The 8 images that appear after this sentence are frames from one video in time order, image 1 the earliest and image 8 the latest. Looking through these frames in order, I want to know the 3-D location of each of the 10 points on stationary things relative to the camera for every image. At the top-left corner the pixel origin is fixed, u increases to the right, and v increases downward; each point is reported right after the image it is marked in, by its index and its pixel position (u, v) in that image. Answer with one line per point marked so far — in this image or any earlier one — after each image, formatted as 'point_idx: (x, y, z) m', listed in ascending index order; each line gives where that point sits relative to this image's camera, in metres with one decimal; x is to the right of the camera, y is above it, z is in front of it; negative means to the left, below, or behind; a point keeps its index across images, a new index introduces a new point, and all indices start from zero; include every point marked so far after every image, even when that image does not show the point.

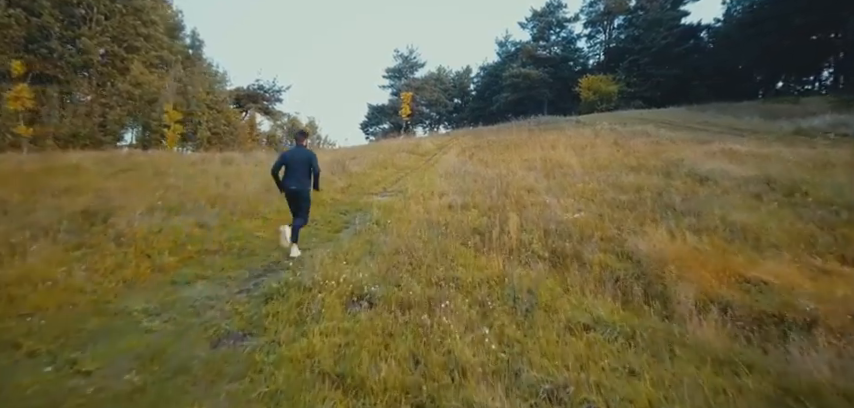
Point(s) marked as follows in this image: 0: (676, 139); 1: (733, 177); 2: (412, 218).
0: (+9.8, +2.5, +18.3) m
1: (+6.4, +0.6, +9.8) m
2: (-0.3, -0.3, +9.0) m
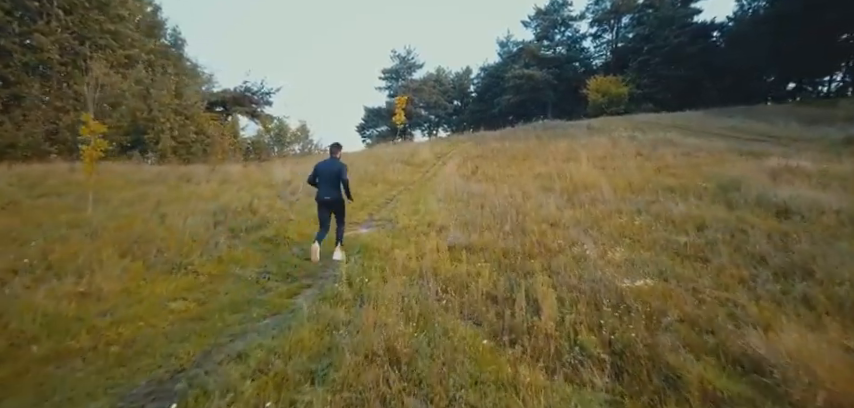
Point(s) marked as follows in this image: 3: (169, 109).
0: (+9.7, +1.8, +15.9) m
1: (+6.3, -0.1, +7.4) m
2: (-0.4, -1.0, +6.6) m
3: (-9.9, +3.7, +18.0) m
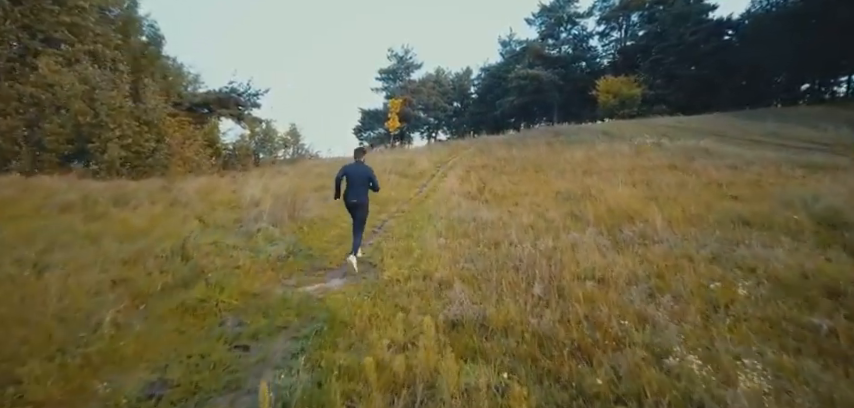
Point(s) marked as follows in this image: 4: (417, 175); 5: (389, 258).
0: (+9.6, +1.2, +13.3) m
1: (+6.3, -0.7, +4.8) m
2: (-0.4, -1.6, +3.9) m
3: (-10.0, +3.1, +15.4) m
4: (-0.4, +1.1, +19.0) m
5: (-0.7, -0.9, +8.0) m
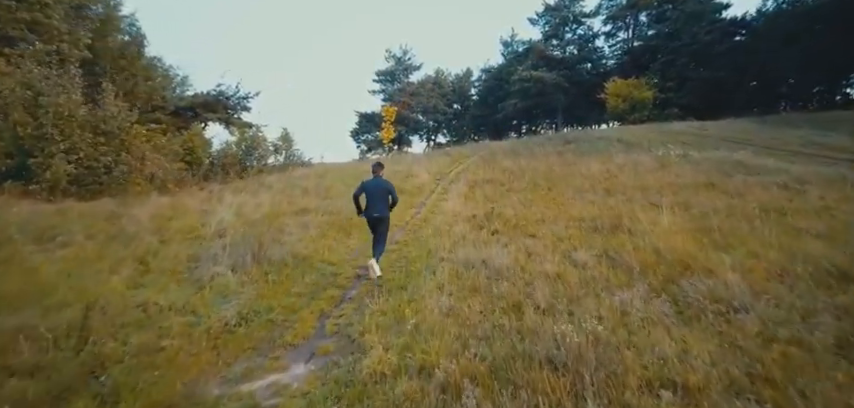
0: (+9.6, +0.5, +11.3) m
1: (+6.2, -1.4, +2.7) m
2: (-0.5, -2.2, +1.9) m
3: (-10.1, +2.4, +13.3) m
4: (-0.4, +0.5, +16.9) m
5: (-0.7, -1.6, +5.9) m
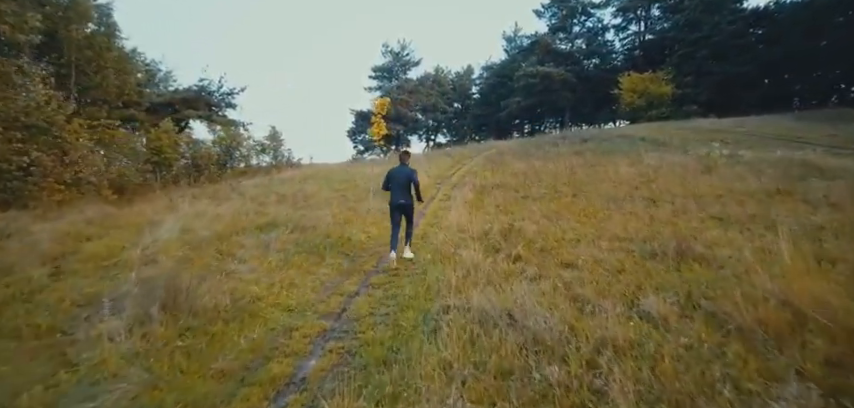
0: (+9.5, +0.3, +8.5) m
1: (+6.2, -1.6, 0.0) m
2: (-0.5, -2.5, -0.9) m
3: (-10.1, +2.1, +10.6) m
4: (-0.5, +0.2, +14.2) m
5: (-0.7, -1.8, +3.2) m
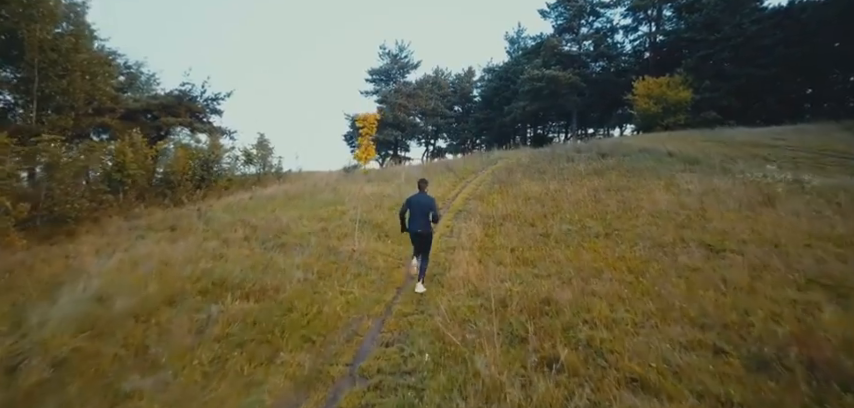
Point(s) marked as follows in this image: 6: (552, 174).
0: (+9.5, -0.7, +5.9) m
1: (+6.2, -2.5, -2.6) m
2: (-0.5, -3.4, -3.5) m
3: (-10.2, +1.2, +8.0) m
4: (-0.5, -0.8, +11.6) m
5: (-0.7, -2.8, +0.6) m
6: (+5.0, +1.3, +18.6) m
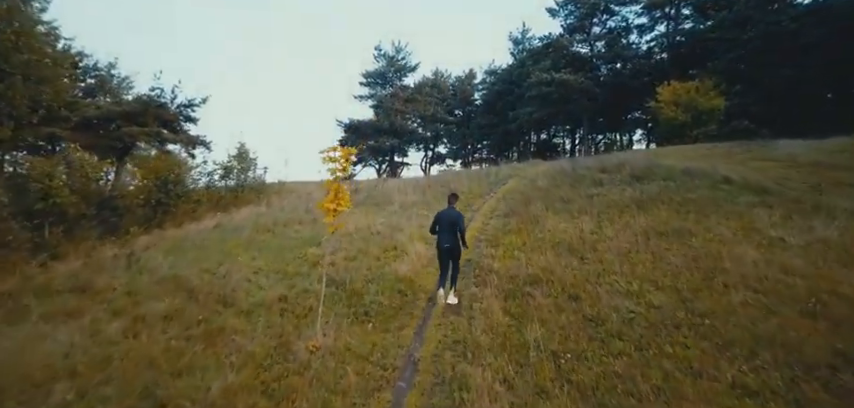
0: (+9.5, -1.8, +2.2) m
1: (+6.2, -3.7, -6.3) m
2: (-0.5, -4.5, -7.2) m
3: (-10.2, 0.0, +4.2) m
4: (-0.6, -2.0, +7.9) m
5: (-0.8, -3.9, -3.2) m
6: (+5.0, +0.1, +14.9) m
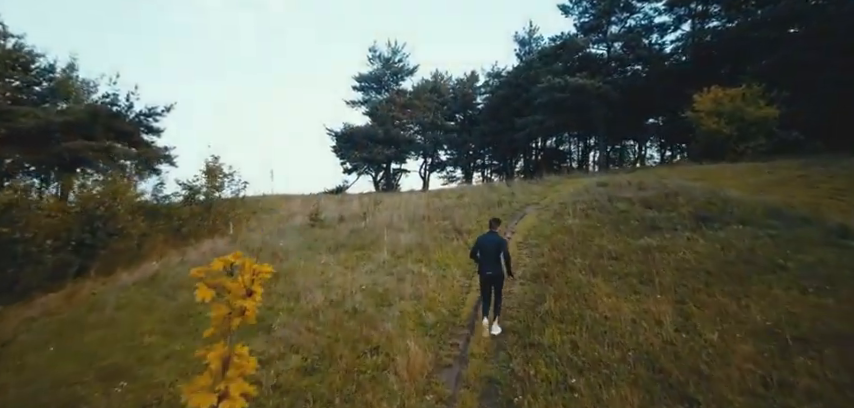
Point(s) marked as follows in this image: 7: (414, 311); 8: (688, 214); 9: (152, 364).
0: (+9.4, -3.2, -2.2) m
1: (+6.2, -5.0, -10.7) m
2: (-0.5, -5.9, -11.6) m
3: (-10.2, -1.4, -0.2) m
4: (-0.6, -3.4, +3.4) m
5: (-0.8, -5.3, -7.6) m
6: (+5.0, -1.3, +10.5) m
7: (-0.4, -2.1, +9.4) m
8: (+7.9, -0.2, +13.6) m
9: (-5.1, -2.9, +8.3) m
